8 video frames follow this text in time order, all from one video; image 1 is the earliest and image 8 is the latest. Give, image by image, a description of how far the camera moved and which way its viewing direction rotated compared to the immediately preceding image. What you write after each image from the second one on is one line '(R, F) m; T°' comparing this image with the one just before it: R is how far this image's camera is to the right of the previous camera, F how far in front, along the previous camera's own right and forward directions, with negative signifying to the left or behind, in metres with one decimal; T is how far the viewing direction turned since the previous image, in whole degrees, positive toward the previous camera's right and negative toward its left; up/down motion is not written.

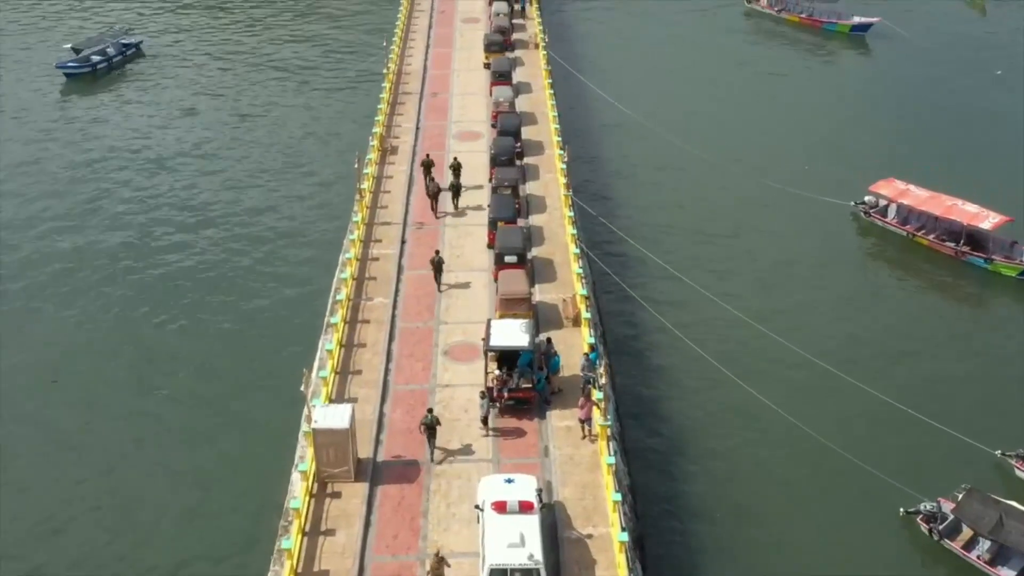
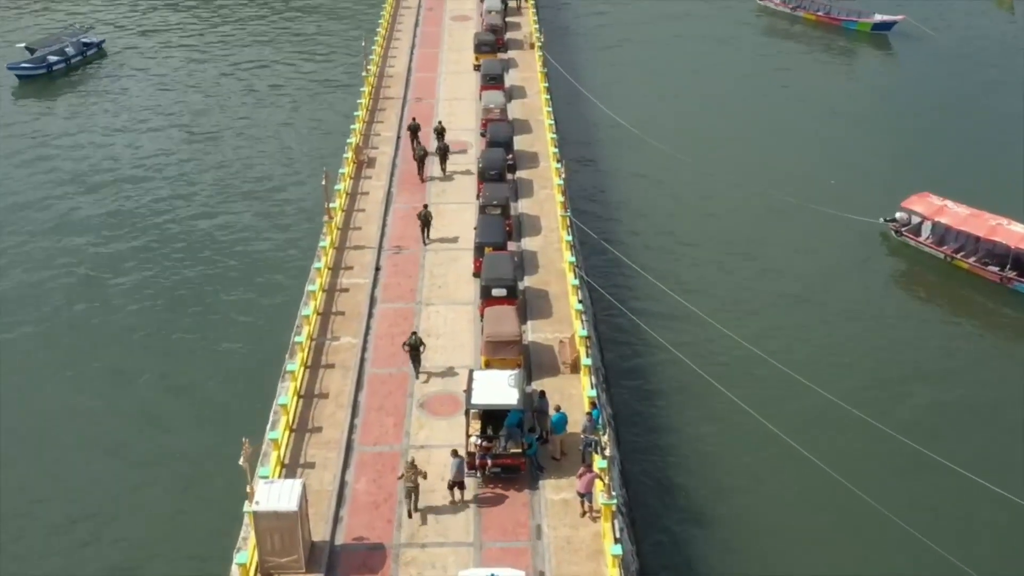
(+0.3, +5.9) m; 0°
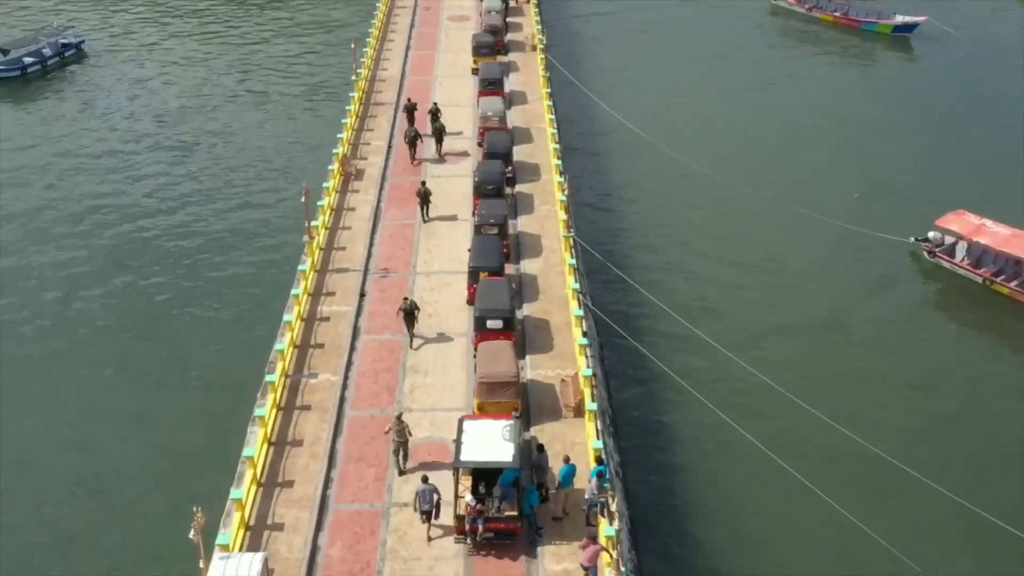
(+0.2, +3.7) m; 0°
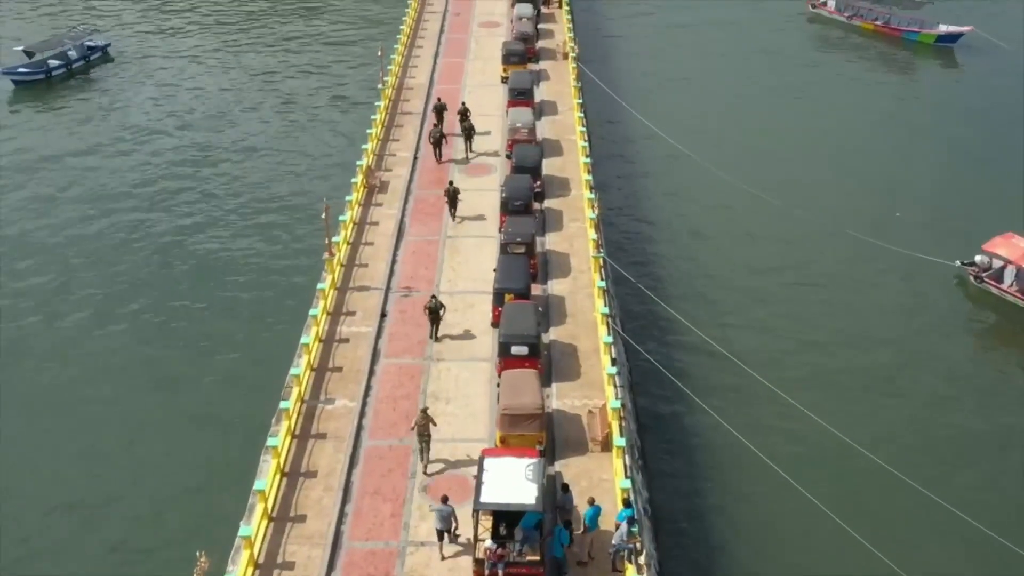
(+0.1, +1.4) m; -1°
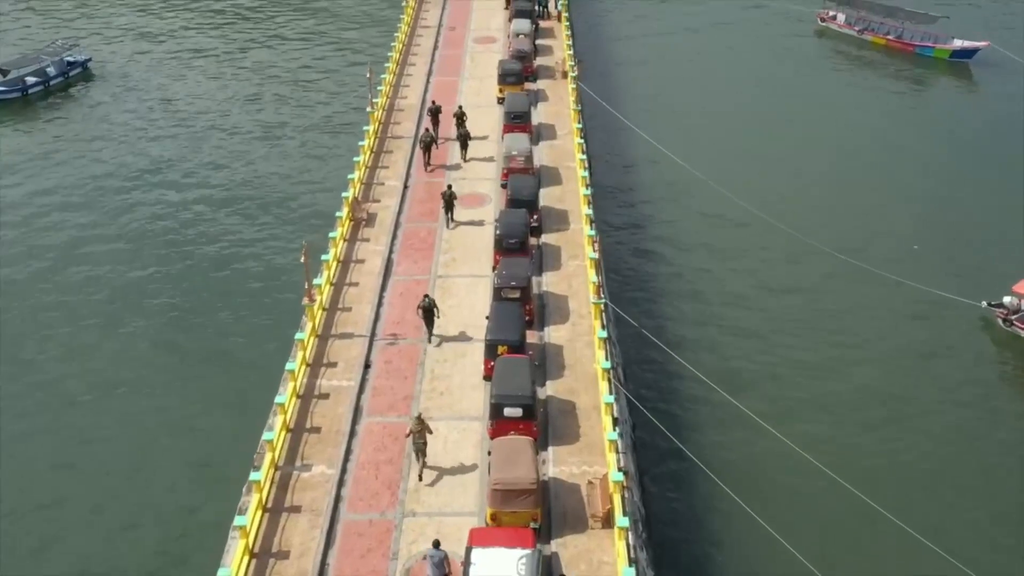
(+0.2, +2.7) m; 0°
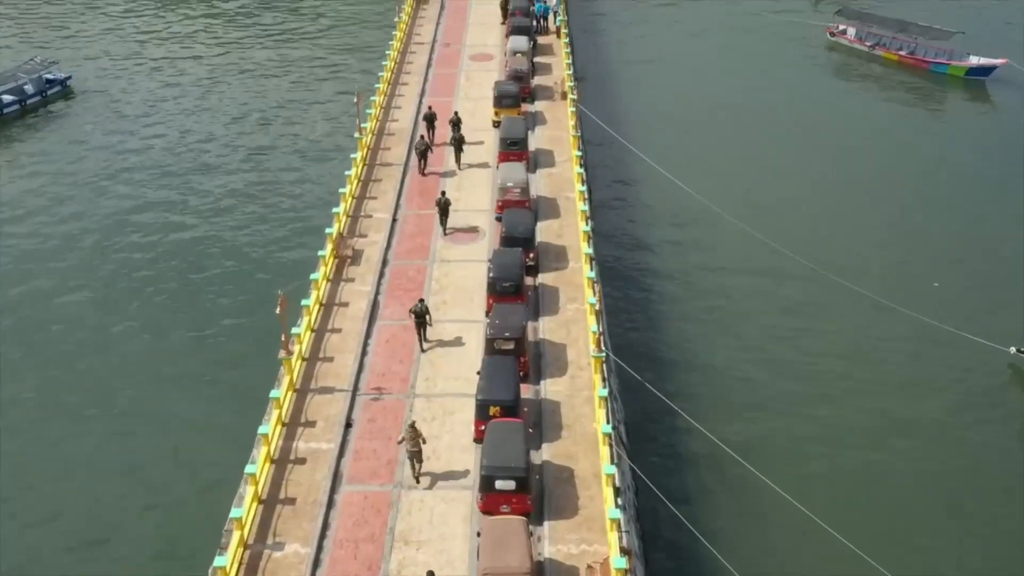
(+0.2, +2.6) m; 0°
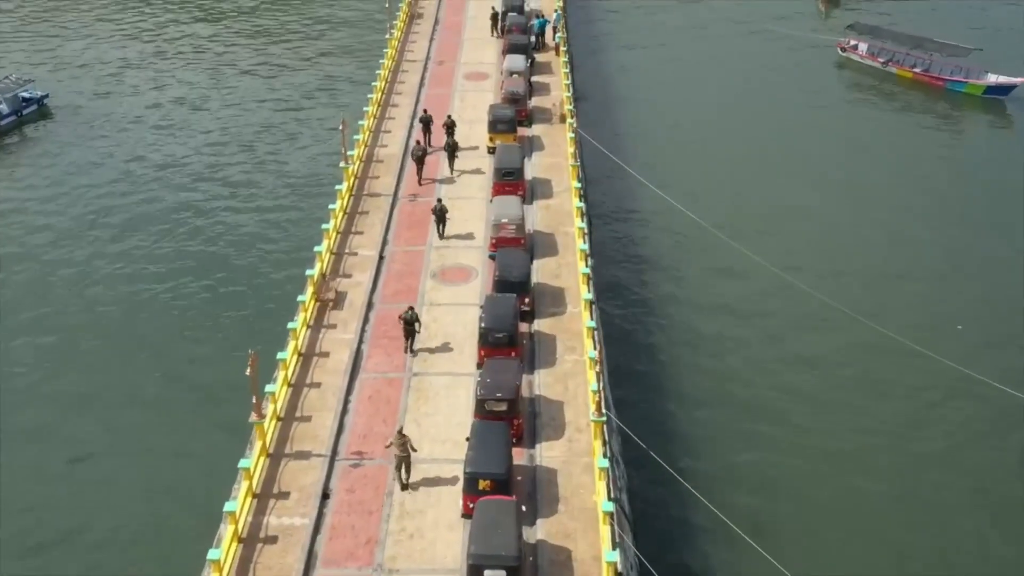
(+0.2, +2.7) m; 0°
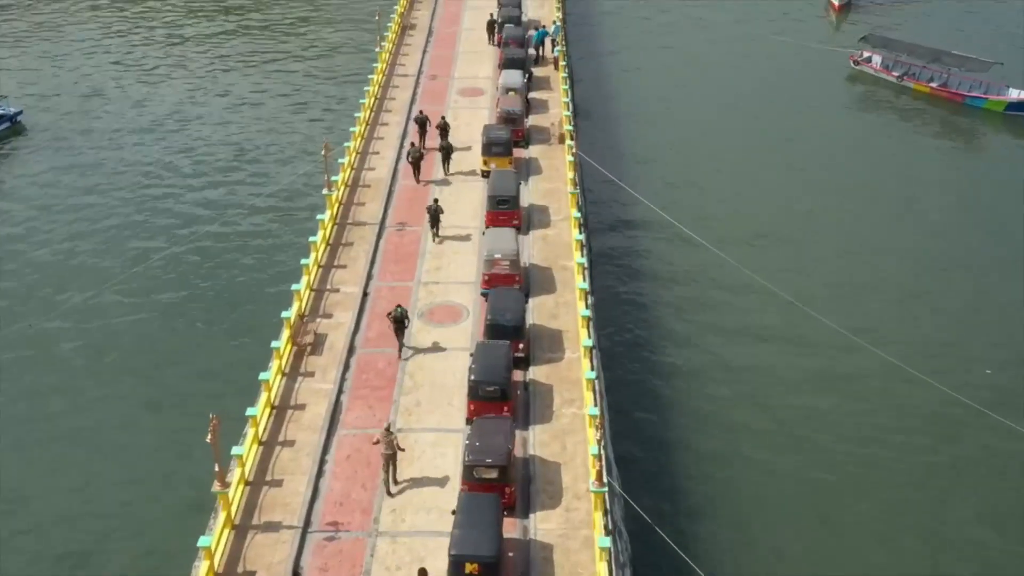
(+0.2, +2.9) m; 0°
